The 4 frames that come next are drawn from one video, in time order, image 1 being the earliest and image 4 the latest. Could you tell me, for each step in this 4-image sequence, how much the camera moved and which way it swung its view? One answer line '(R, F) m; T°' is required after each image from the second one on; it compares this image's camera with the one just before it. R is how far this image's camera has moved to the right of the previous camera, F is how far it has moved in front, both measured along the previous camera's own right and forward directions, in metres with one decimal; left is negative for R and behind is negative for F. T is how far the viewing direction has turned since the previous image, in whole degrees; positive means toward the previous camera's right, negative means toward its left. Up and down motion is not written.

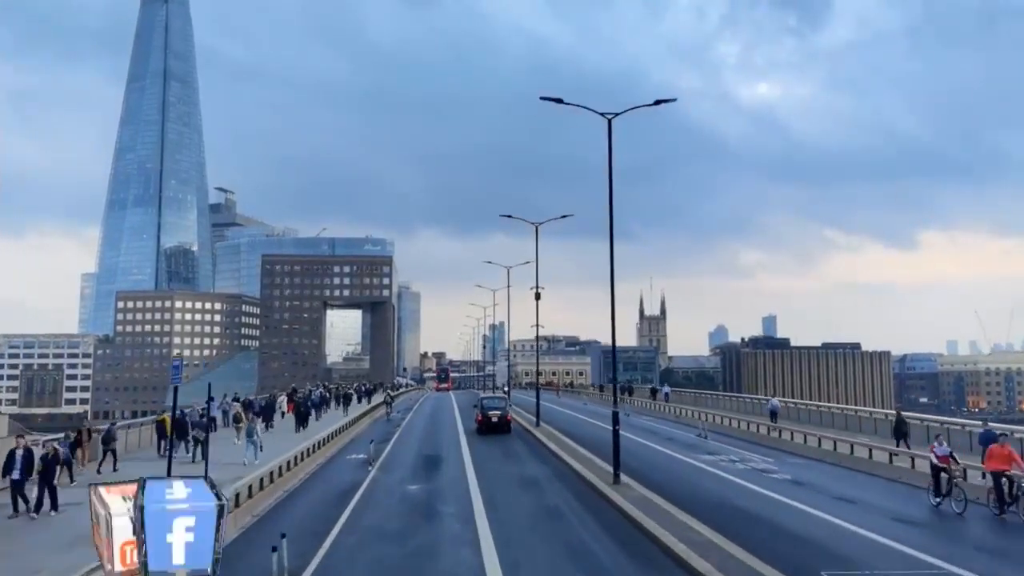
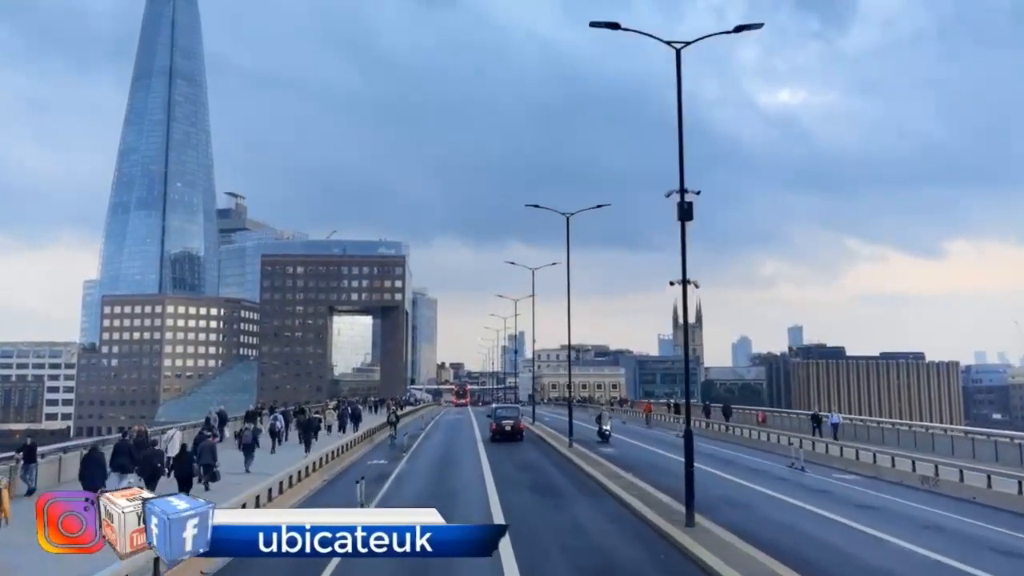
(-0.2, +2.4) m; -1°
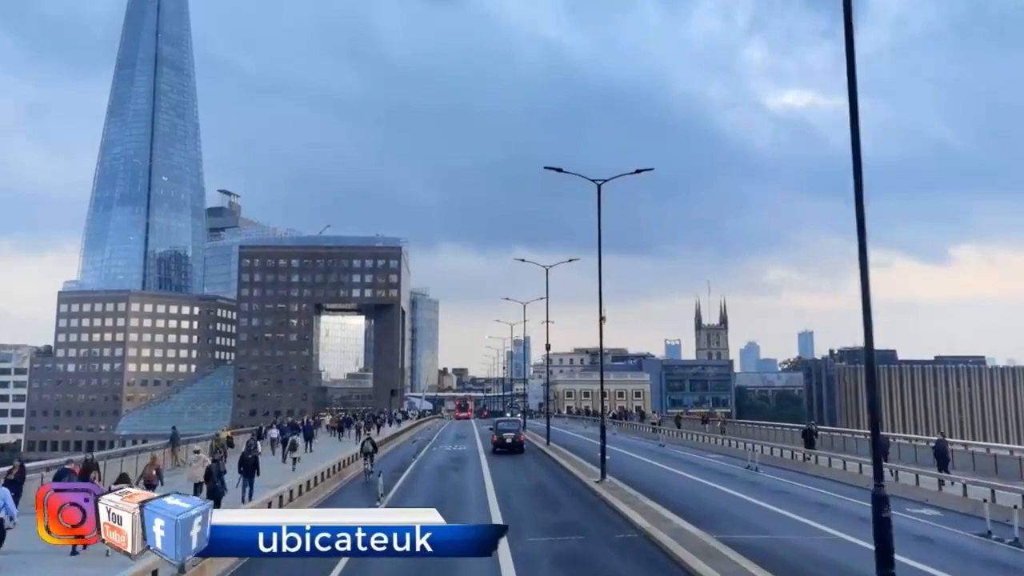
(-0.2, +2.6) m; 0°
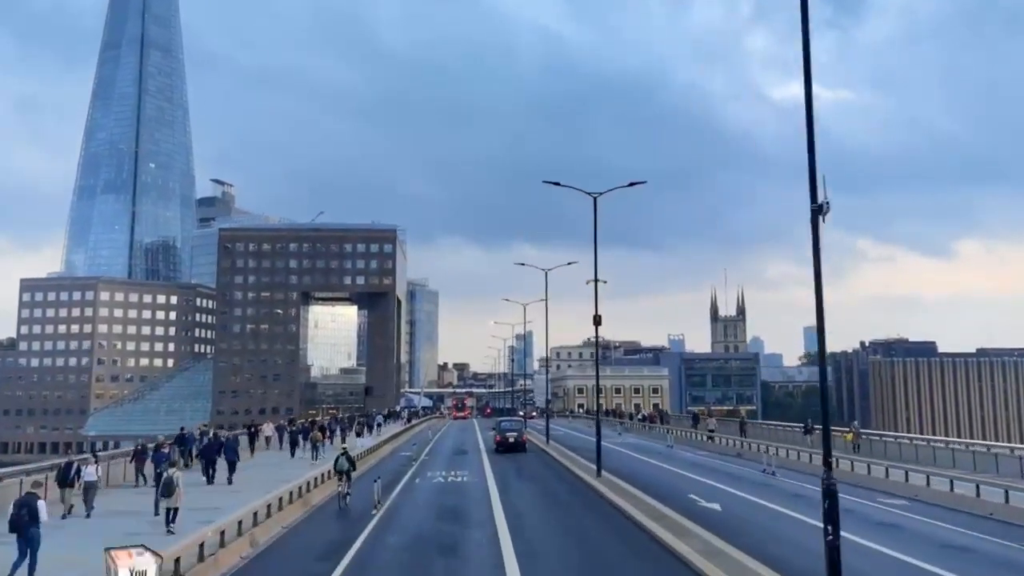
(-0.1, +1.7) m; 0°
